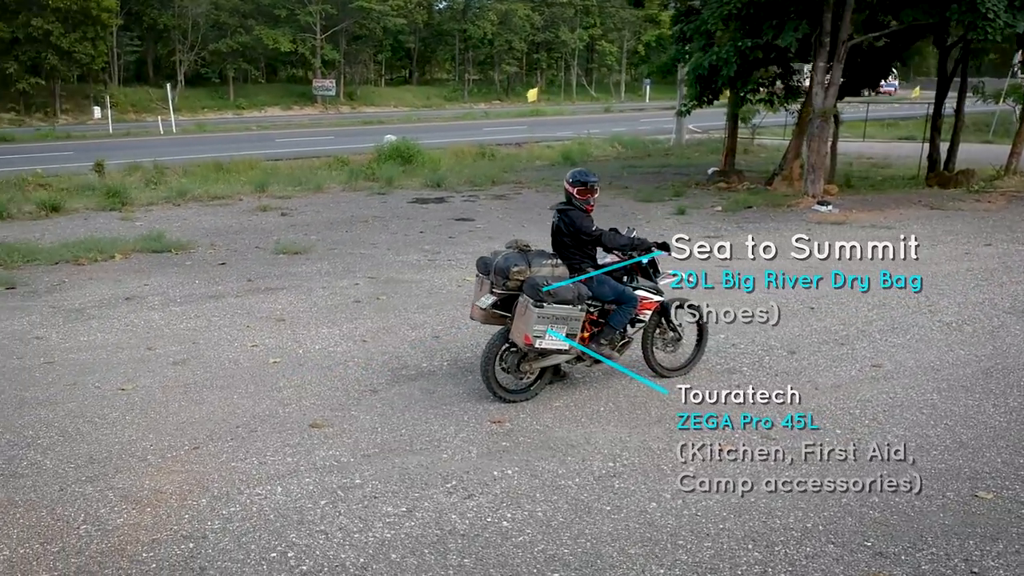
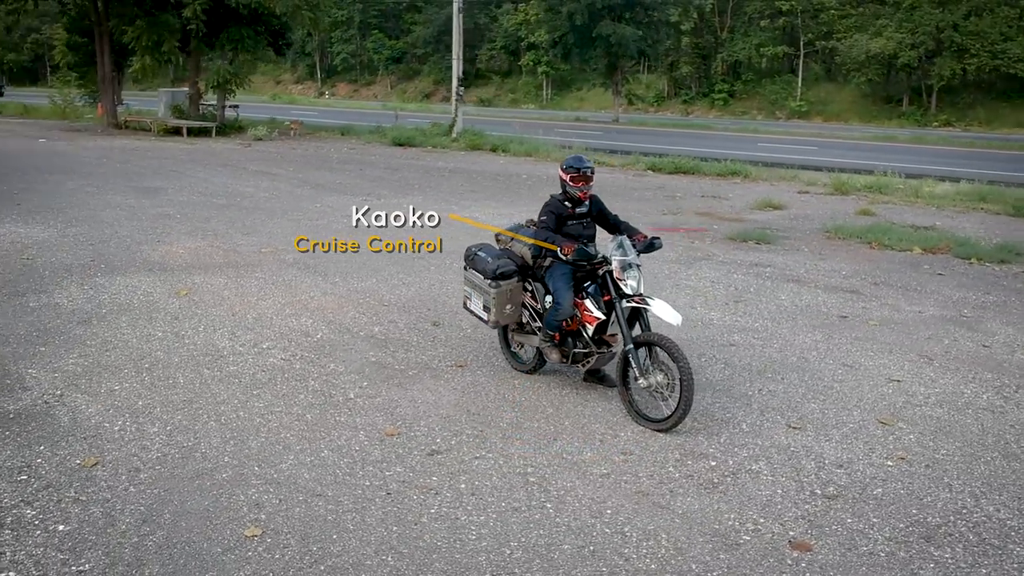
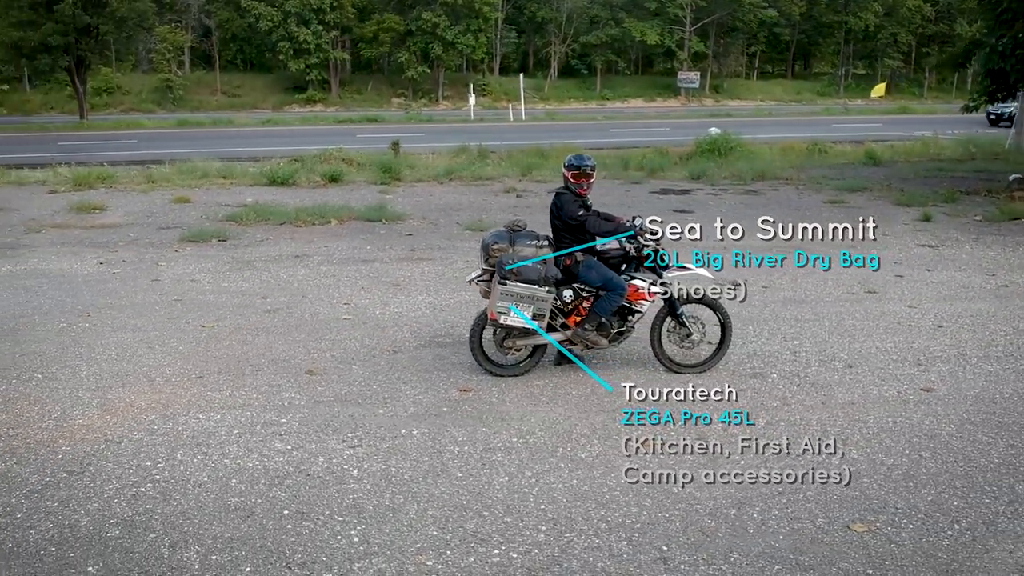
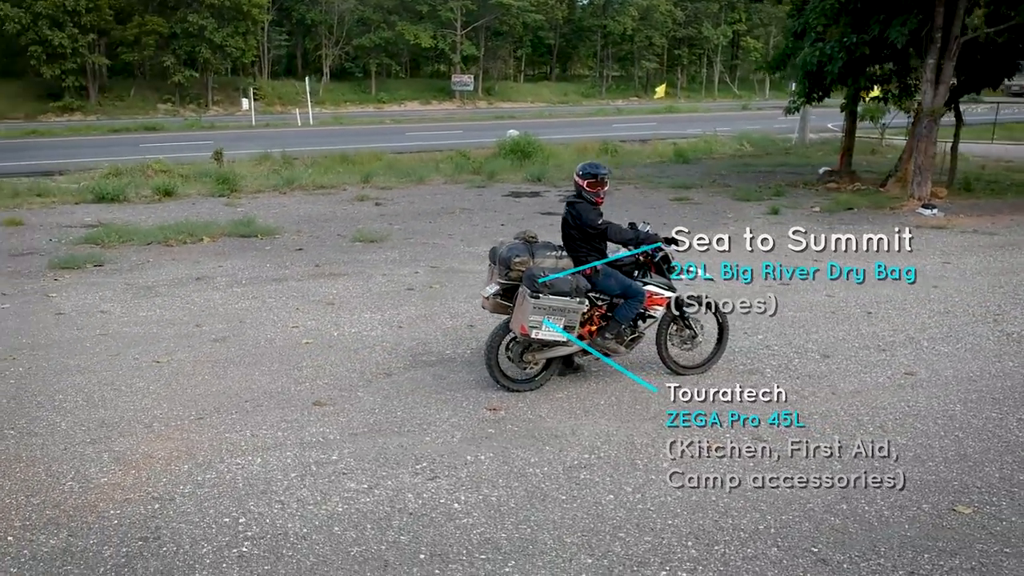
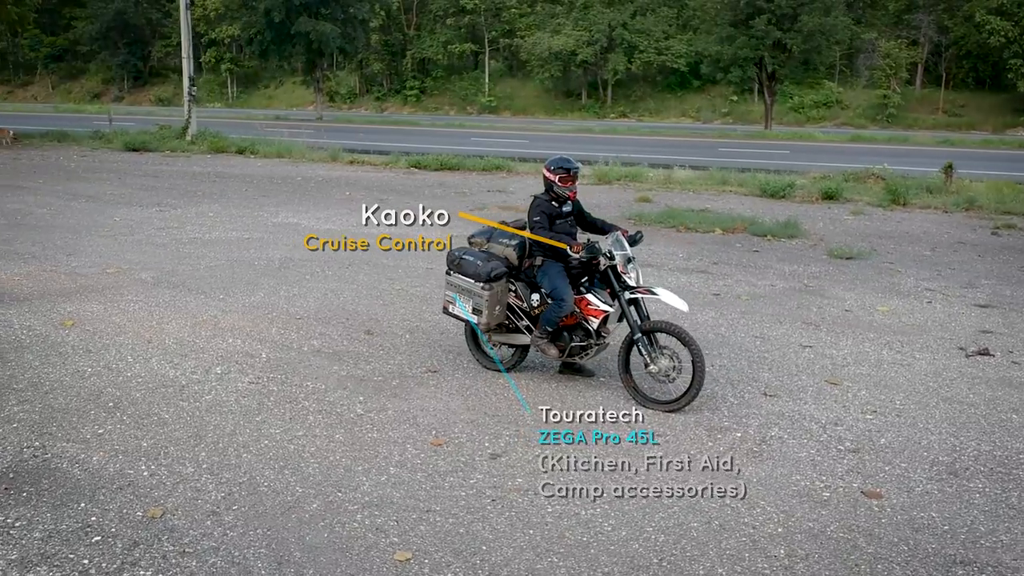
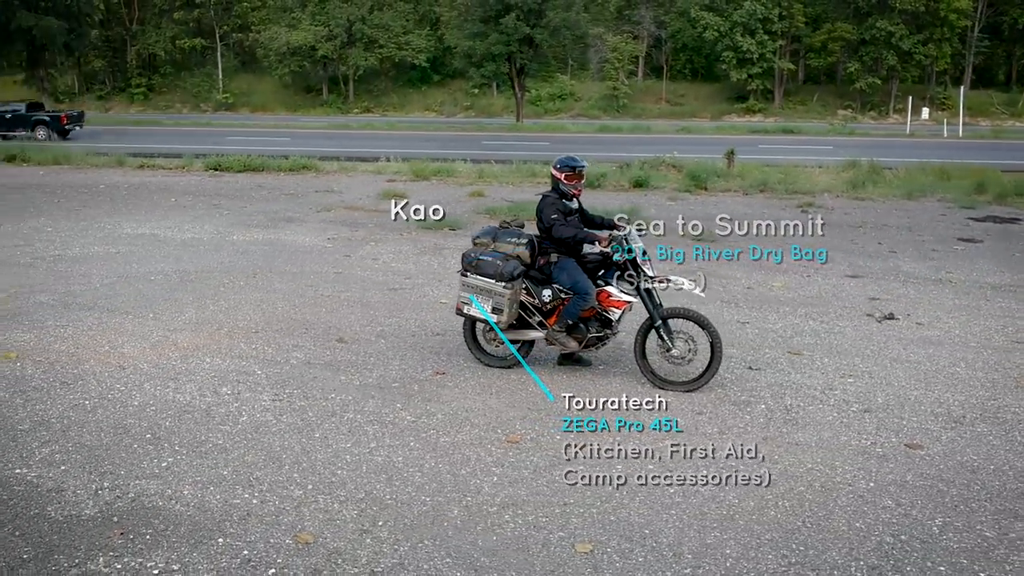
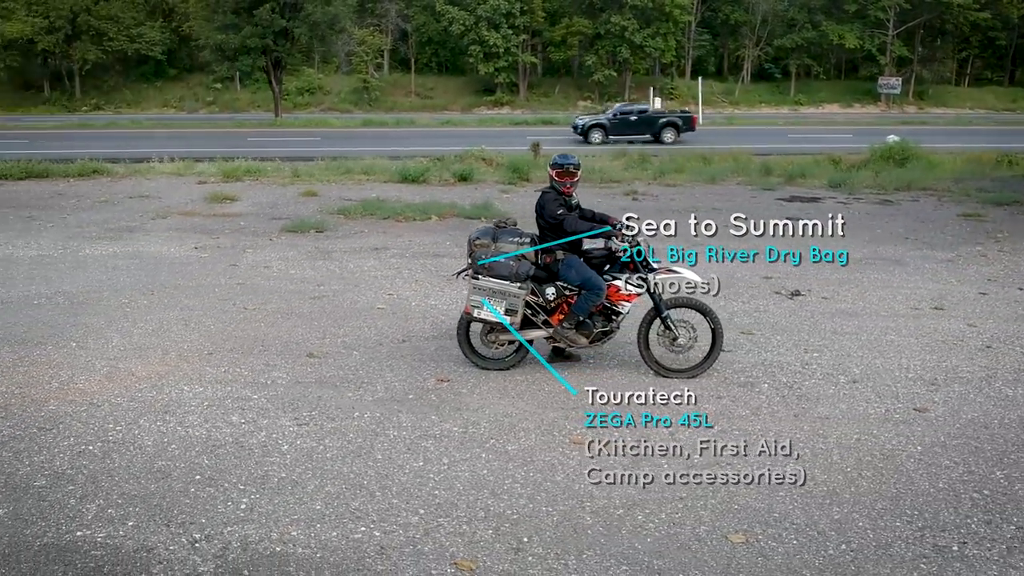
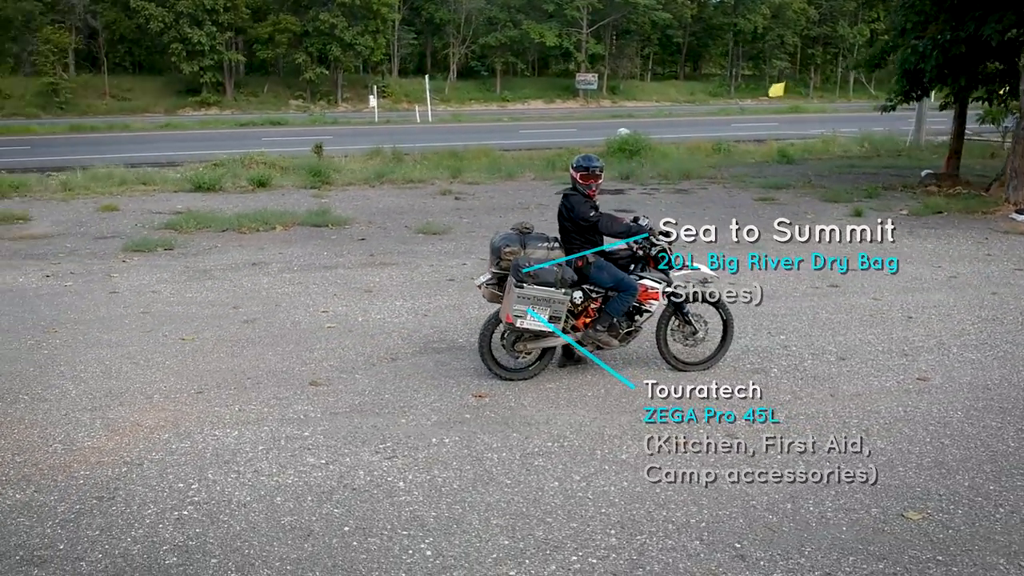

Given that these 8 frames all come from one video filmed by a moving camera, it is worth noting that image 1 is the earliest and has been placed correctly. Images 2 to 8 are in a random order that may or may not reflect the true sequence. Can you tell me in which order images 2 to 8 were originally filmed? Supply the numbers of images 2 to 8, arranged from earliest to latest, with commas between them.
4, 8, 3, 7, 6, 5, 2
